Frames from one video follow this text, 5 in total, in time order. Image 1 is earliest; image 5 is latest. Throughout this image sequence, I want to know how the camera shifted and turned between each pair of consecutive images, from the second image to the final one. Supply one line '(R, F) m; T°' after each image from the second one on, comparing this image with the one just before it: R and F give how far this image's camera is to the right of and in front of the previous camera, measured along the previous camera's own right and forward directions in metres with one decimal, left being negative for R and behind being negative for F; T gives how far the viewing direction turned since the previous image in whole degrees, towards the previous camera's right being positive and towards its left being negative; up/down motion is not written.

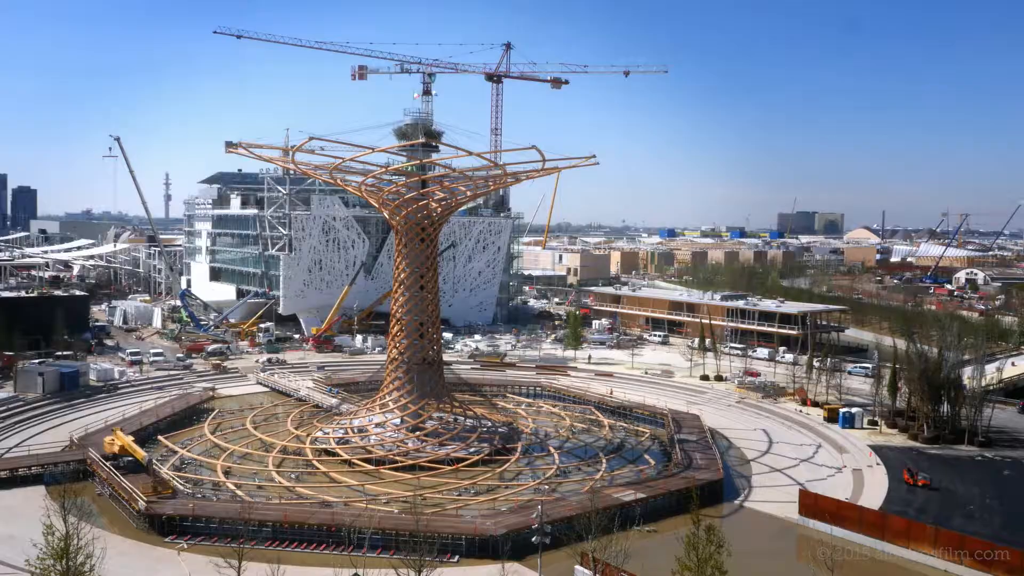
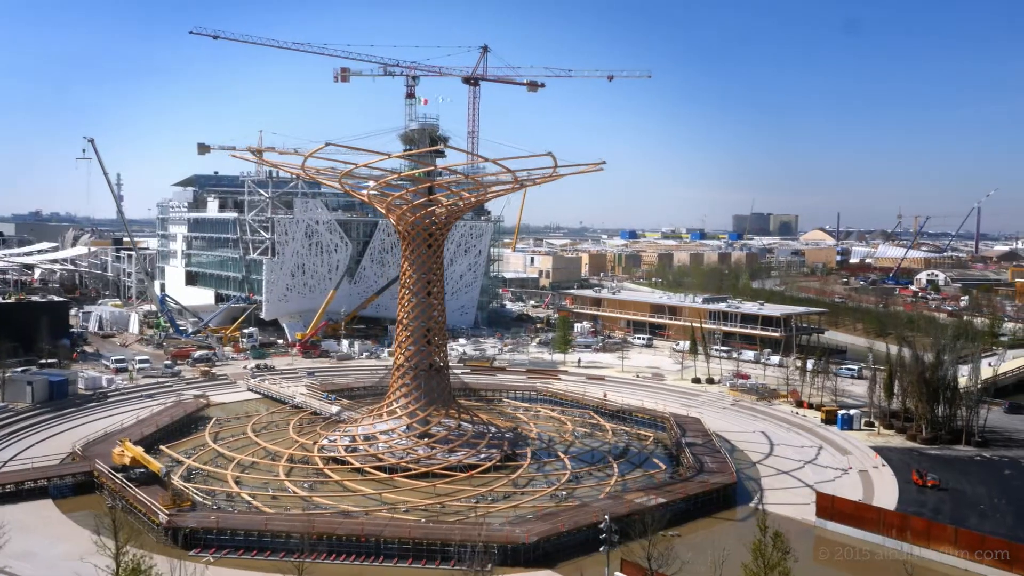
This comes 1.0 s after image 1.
(-0.9, 0.0) m; +2°
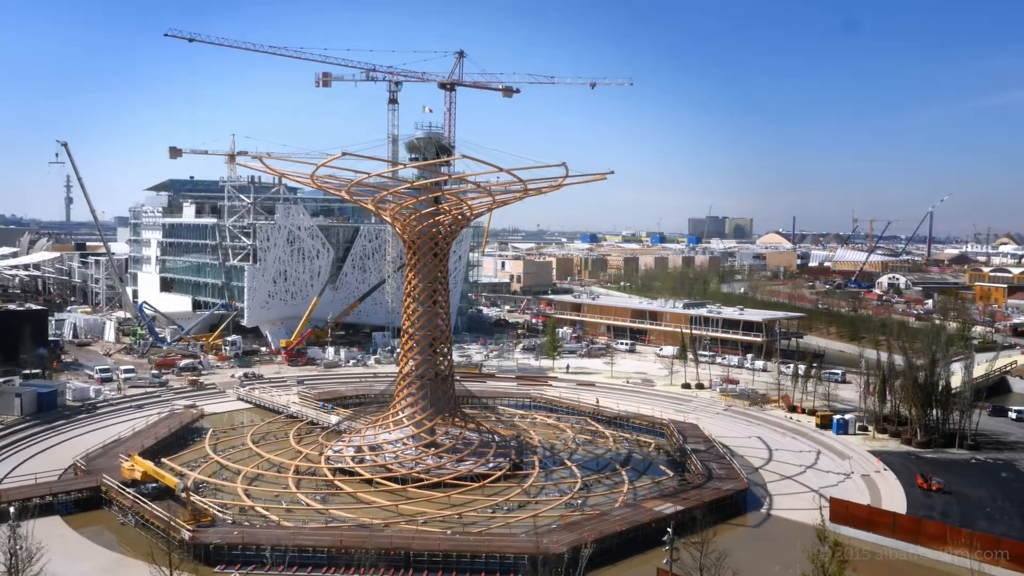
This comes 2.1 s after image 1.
(-0.8, 0.0) m; +2°
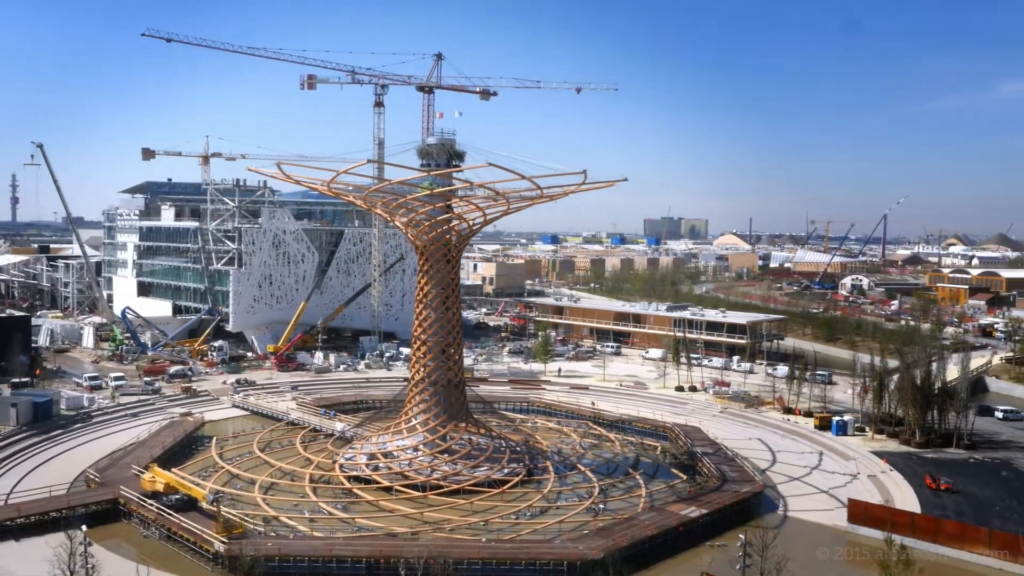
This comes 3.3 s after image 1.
(-1.0, 0.0) m; +2°
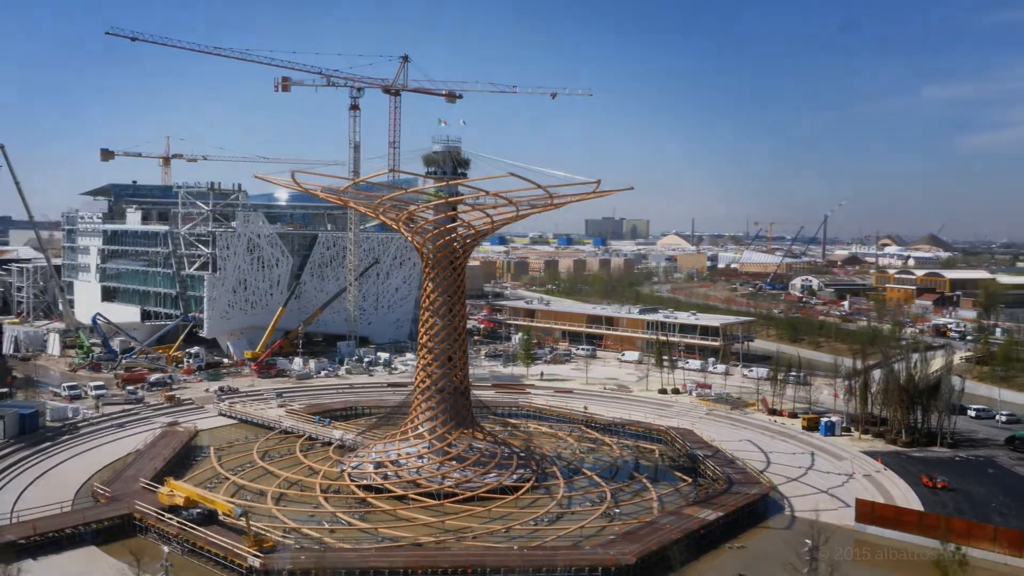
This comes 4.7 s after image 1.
(-1.1, -0.1) m; +3°
